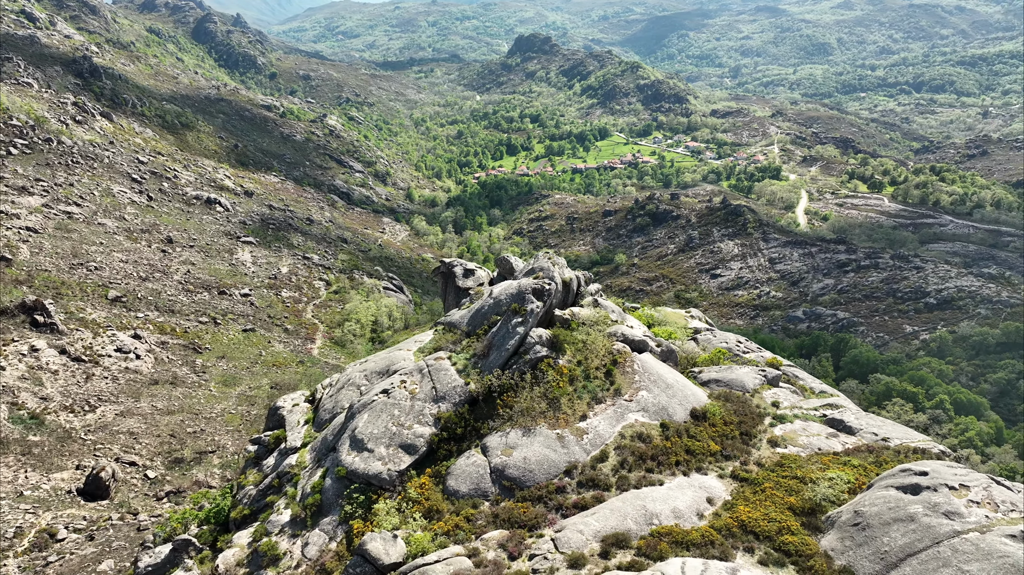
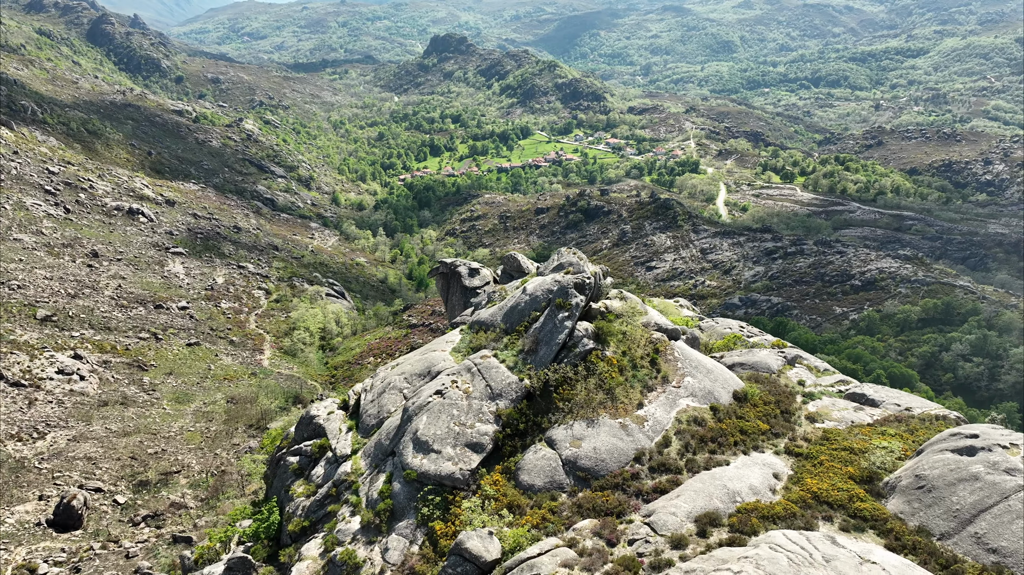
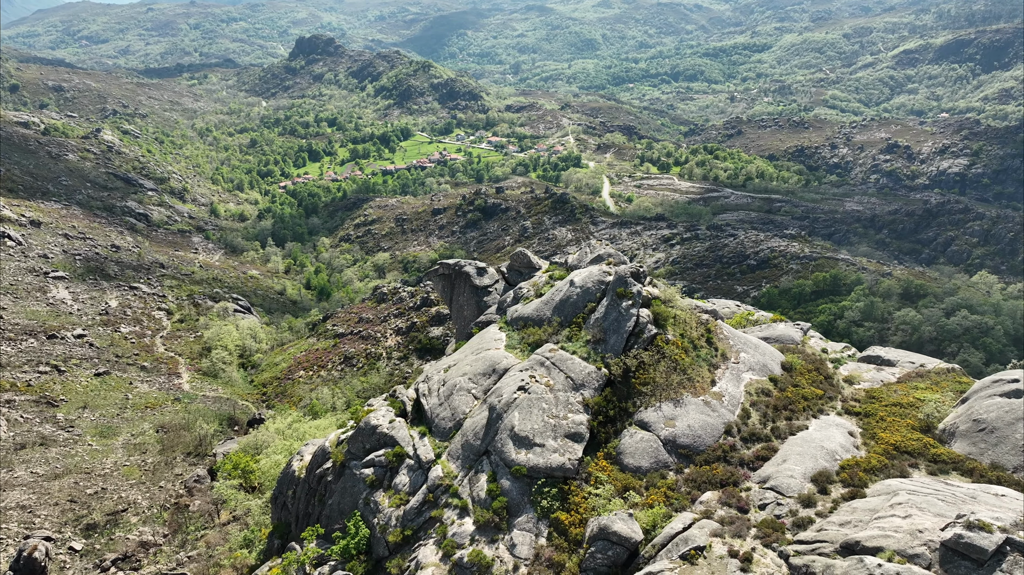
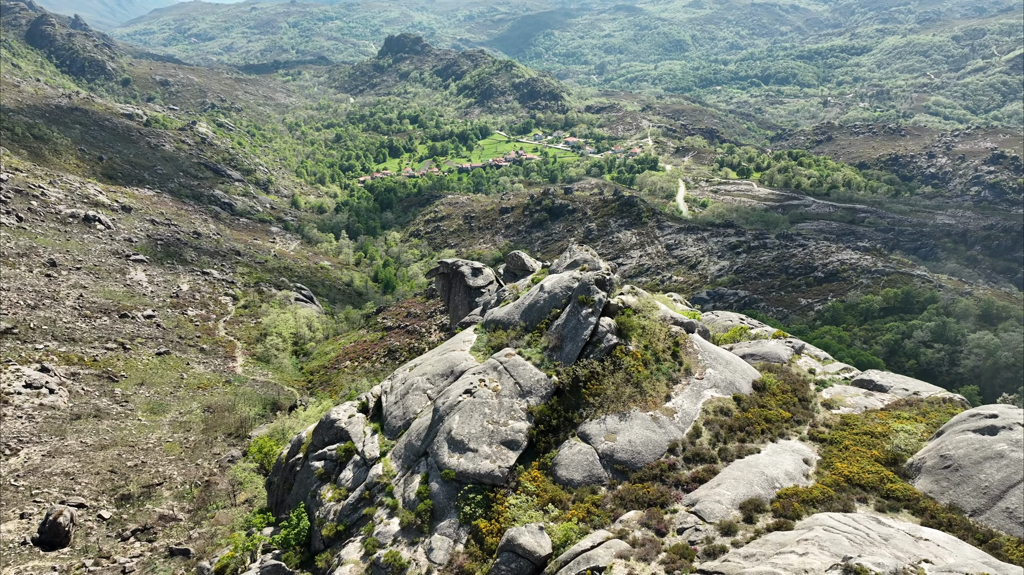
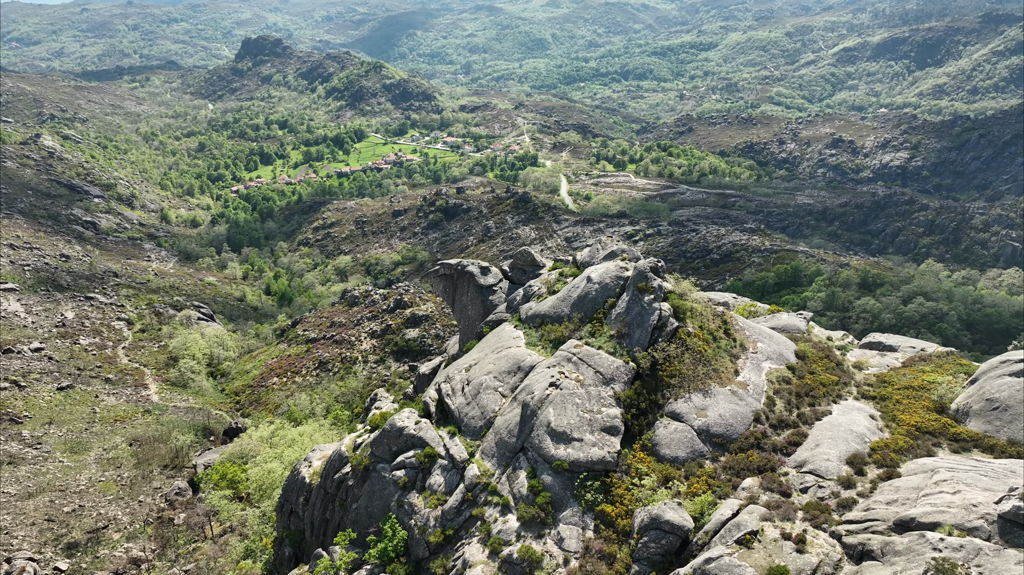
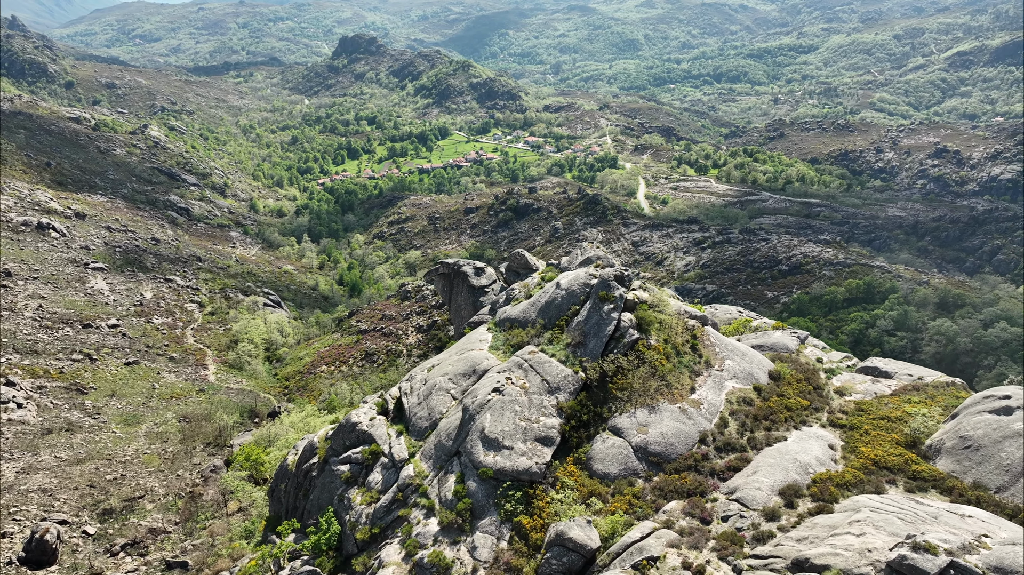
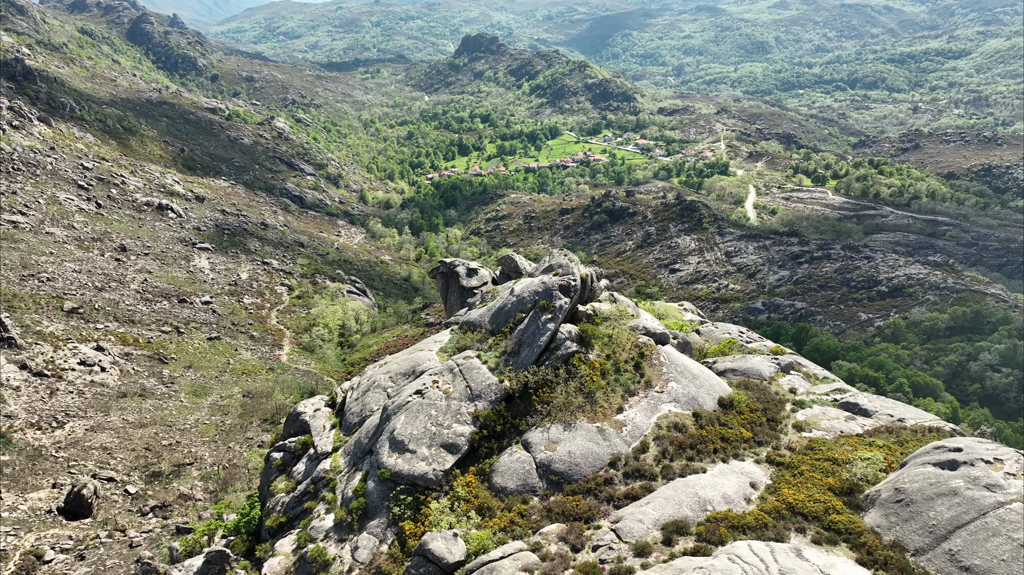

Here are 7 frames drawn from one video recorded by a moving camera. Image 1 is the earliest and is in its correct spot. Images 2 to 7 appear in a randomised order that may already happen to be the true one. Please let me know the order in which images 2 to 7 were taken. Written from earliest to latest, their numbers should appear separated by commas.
7, 2, 4, 6, 3, 5
